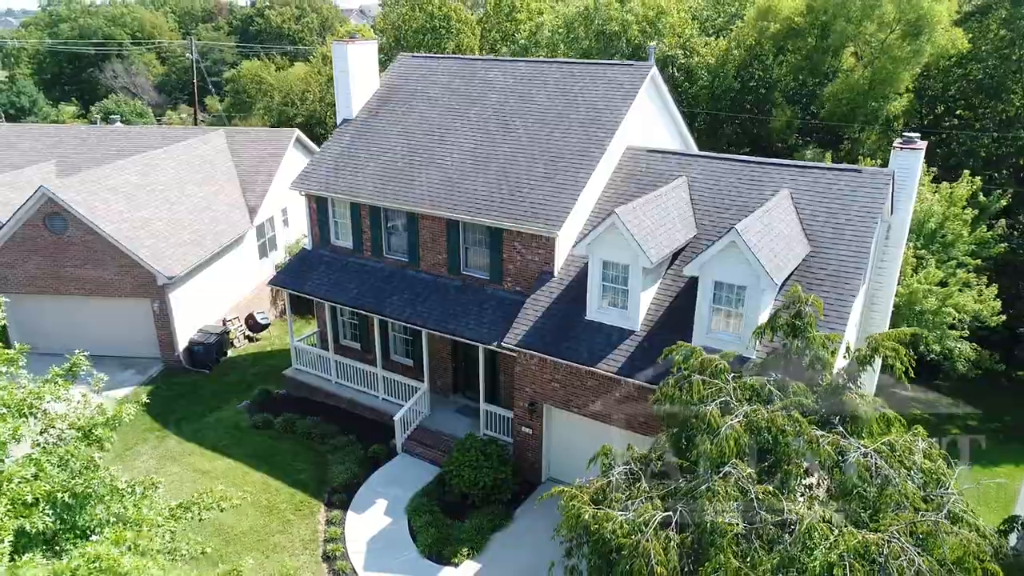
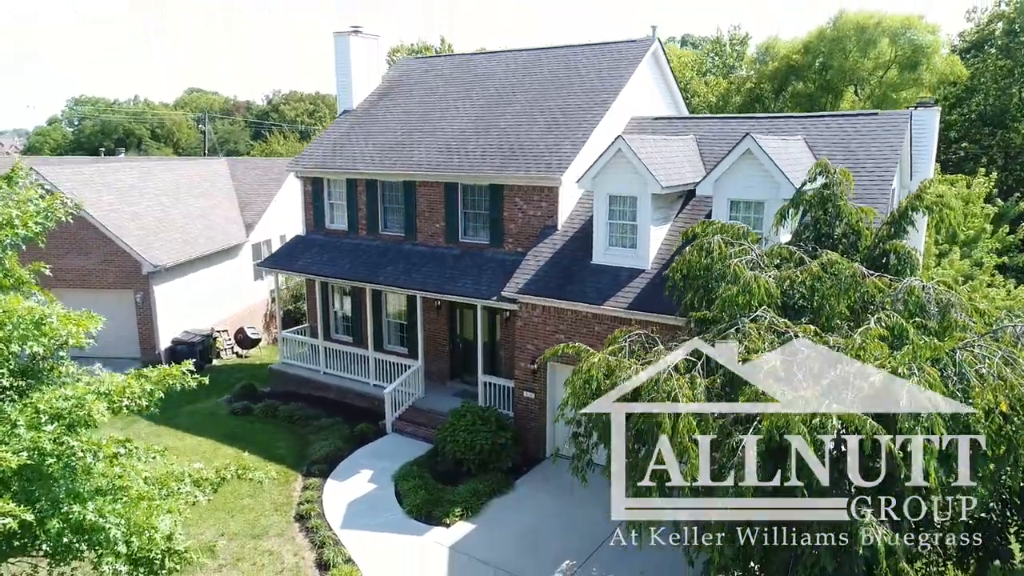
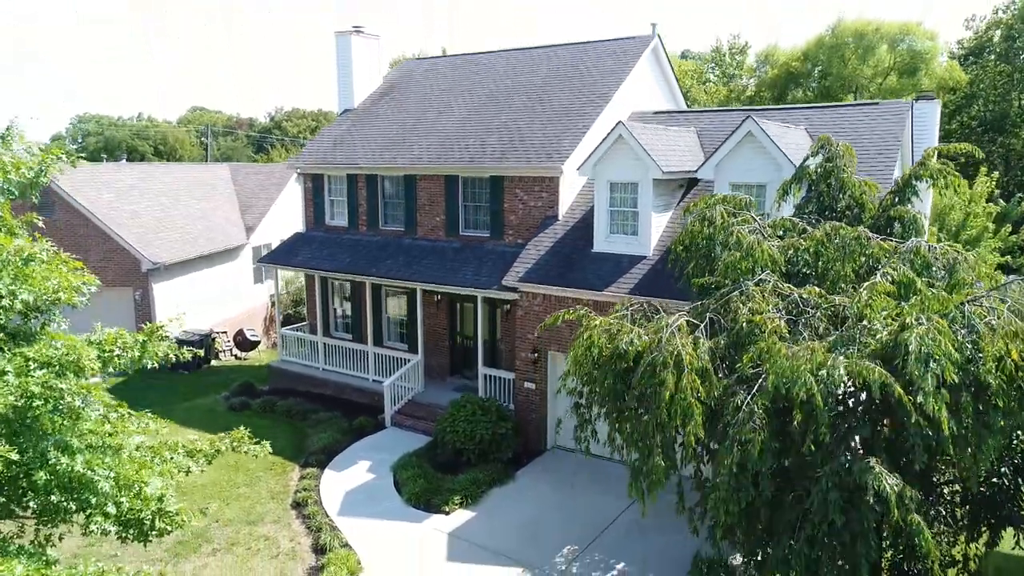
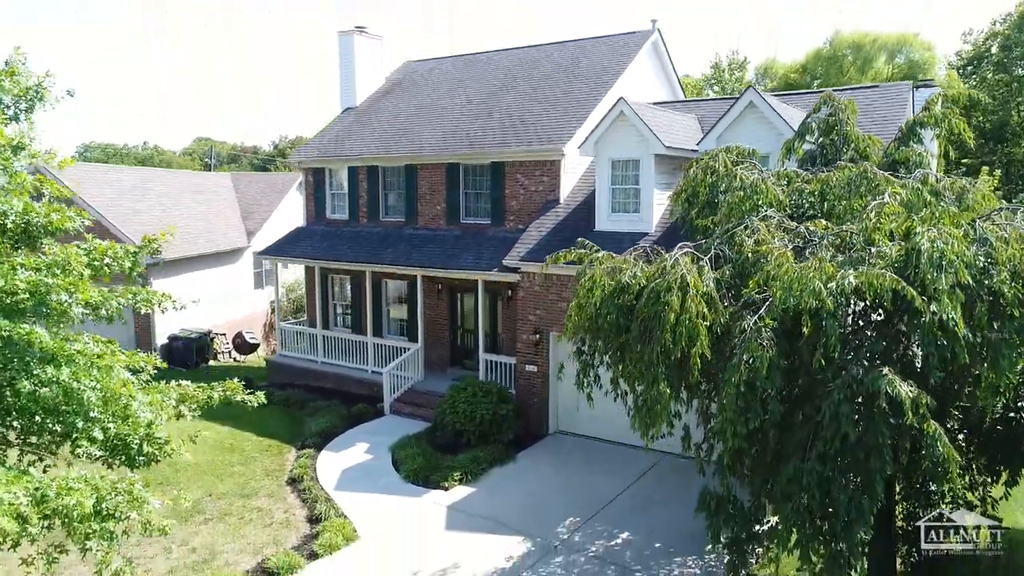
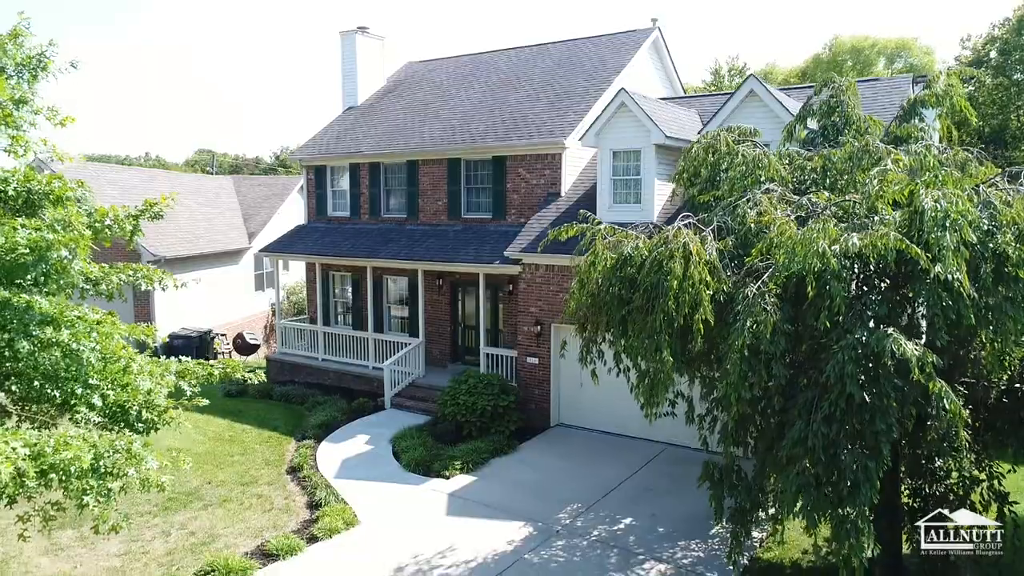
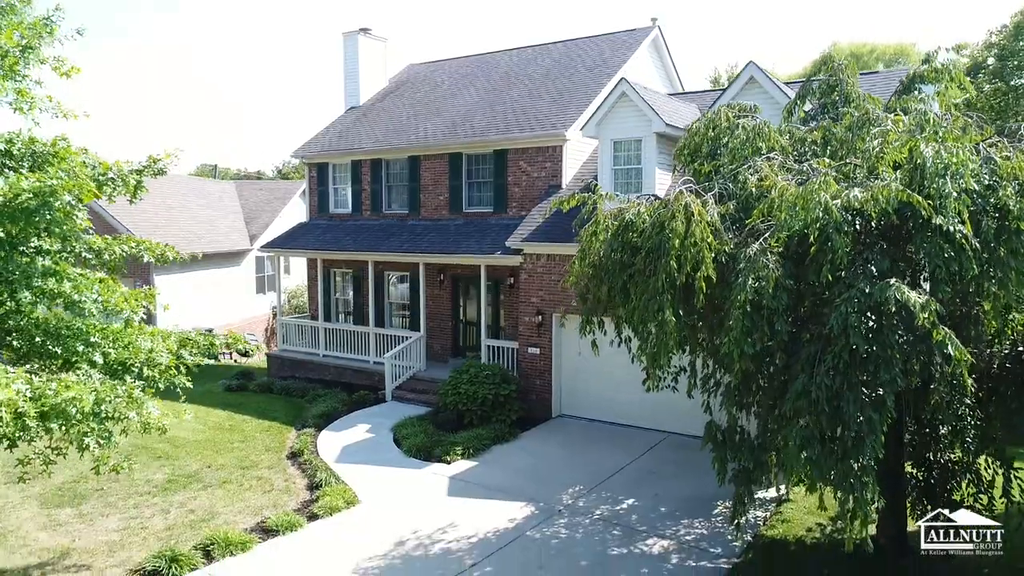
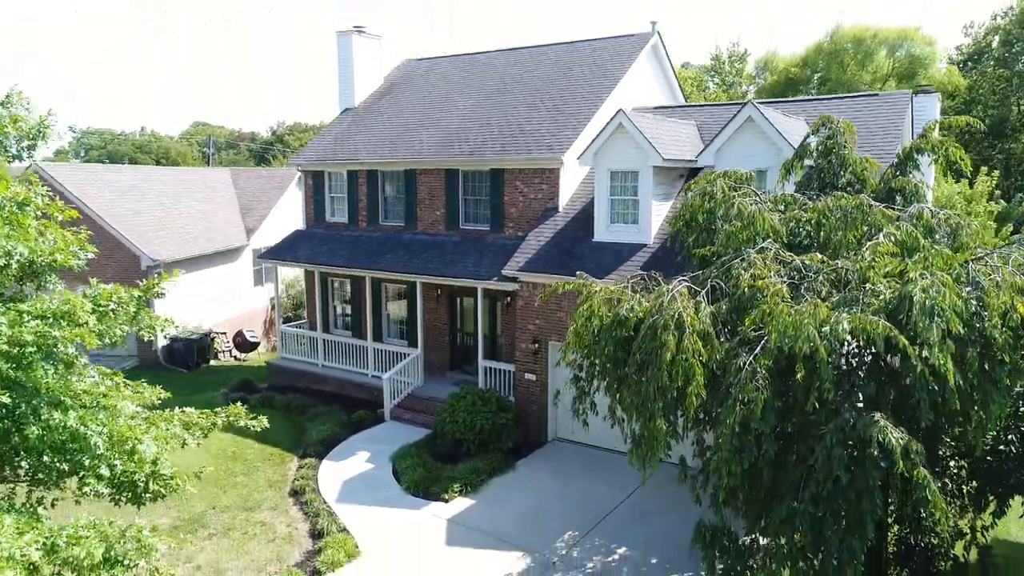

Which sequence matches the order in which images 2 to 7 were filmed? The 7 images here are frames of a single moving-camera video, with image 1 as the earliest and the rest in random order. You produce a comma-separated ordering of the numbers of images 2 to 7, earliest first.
2, 3, 7, 4, 5, 6
